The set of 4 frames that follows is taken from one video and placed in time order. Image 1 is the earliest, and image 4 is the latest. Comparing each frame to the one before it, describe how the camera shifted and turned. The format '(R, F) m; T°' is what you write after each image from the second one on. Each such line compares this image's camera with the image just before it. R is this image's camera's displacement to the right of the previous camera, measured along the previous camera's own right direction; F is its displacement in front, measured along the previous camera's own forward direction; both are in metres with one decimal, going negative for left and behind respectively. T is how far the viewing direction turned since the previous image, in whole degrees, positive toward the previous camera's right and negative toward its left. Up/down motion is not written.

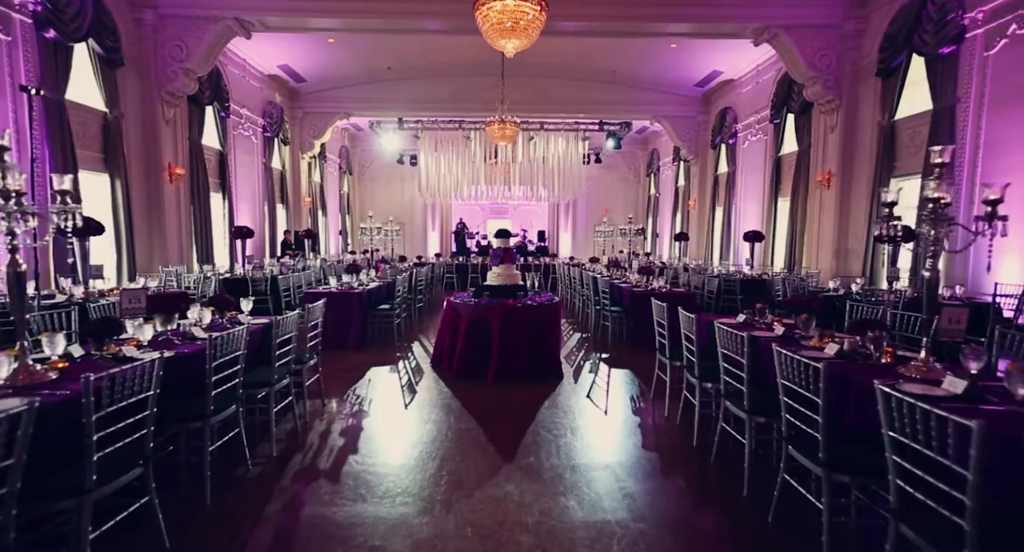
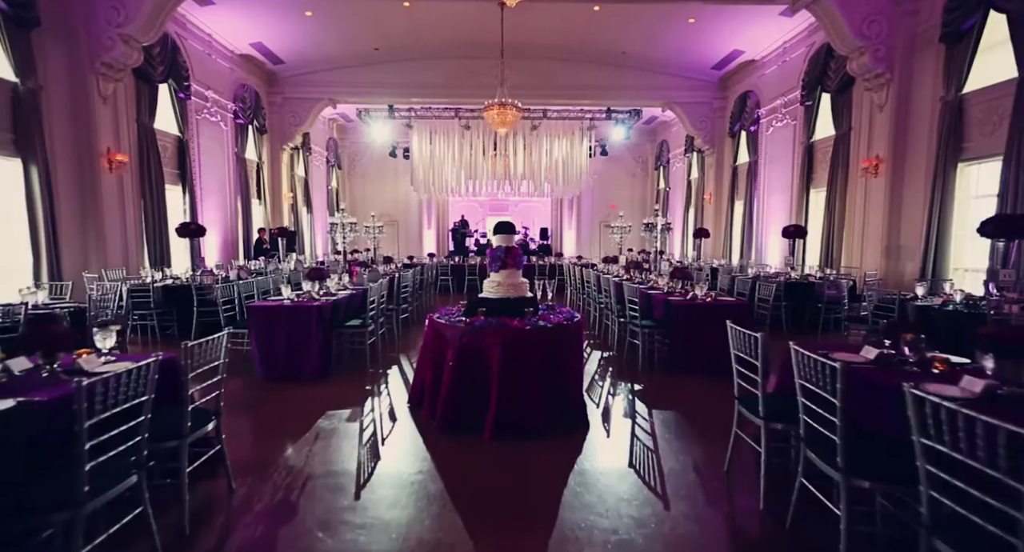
(0.0, +1.1) m; 0°
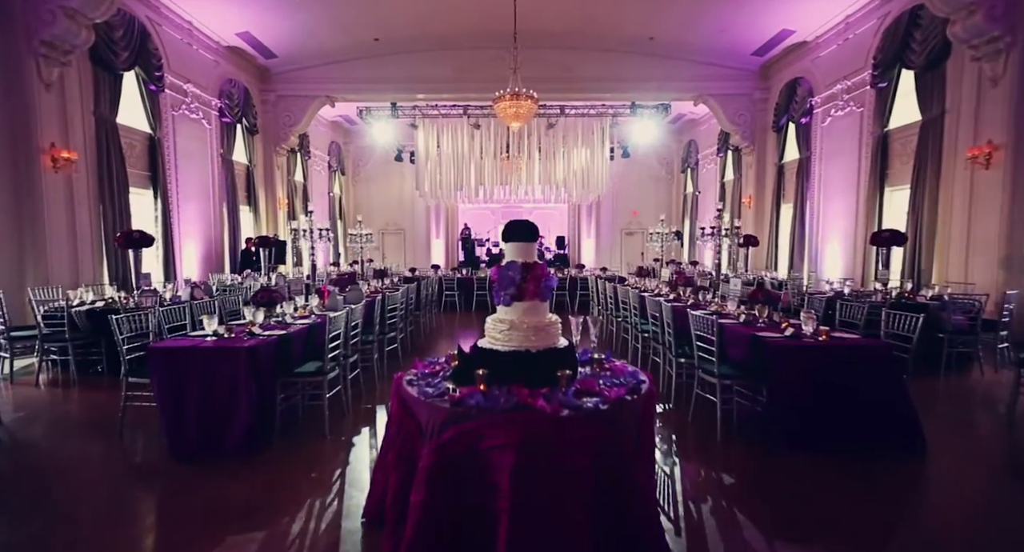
(0.0, +1.3) m; -2°
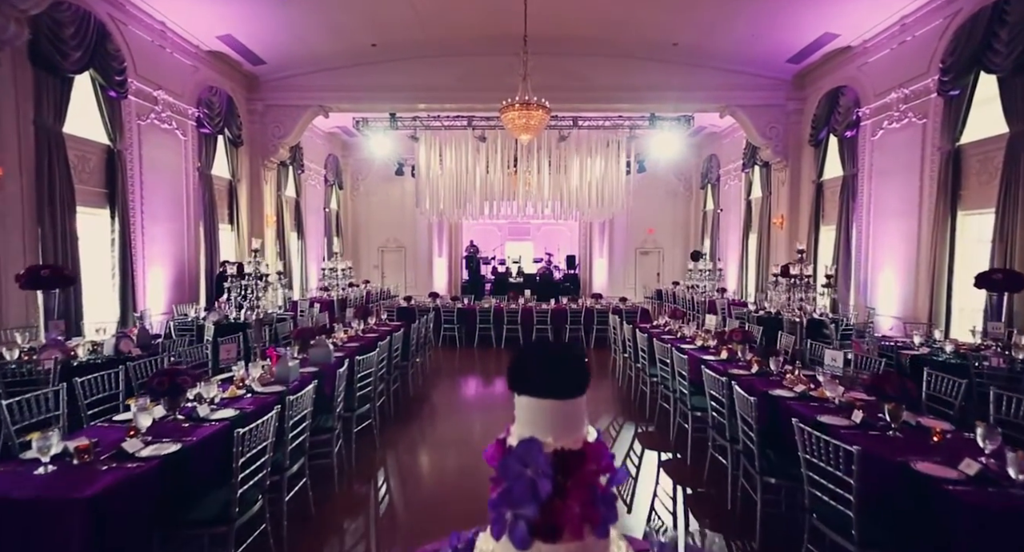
(0.0, +1.1) m; -1°
